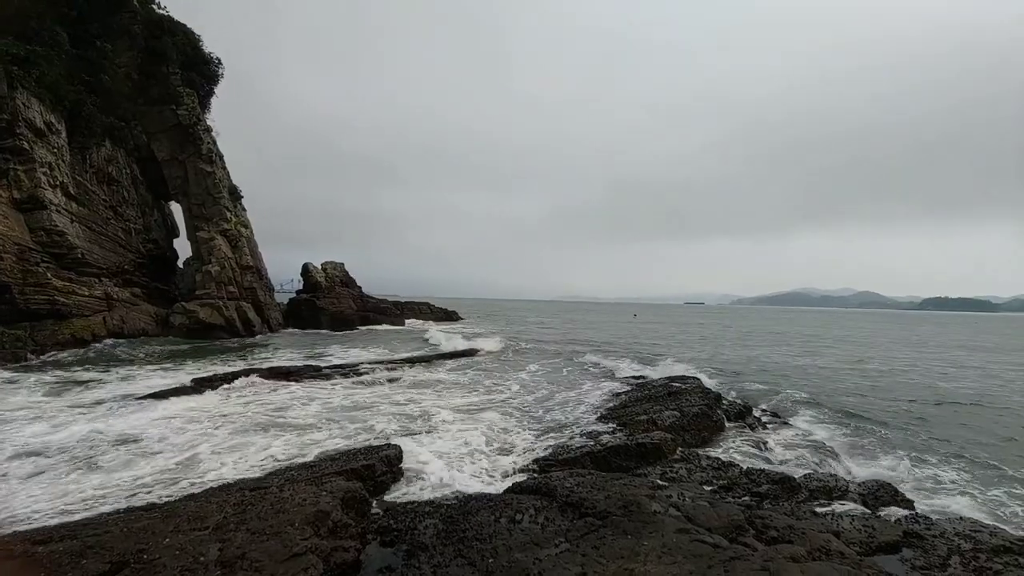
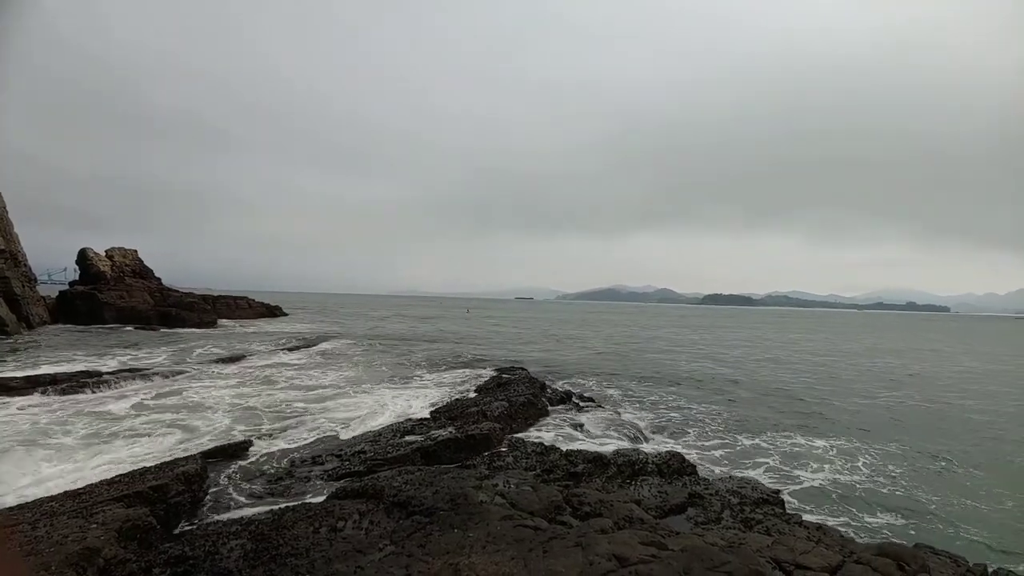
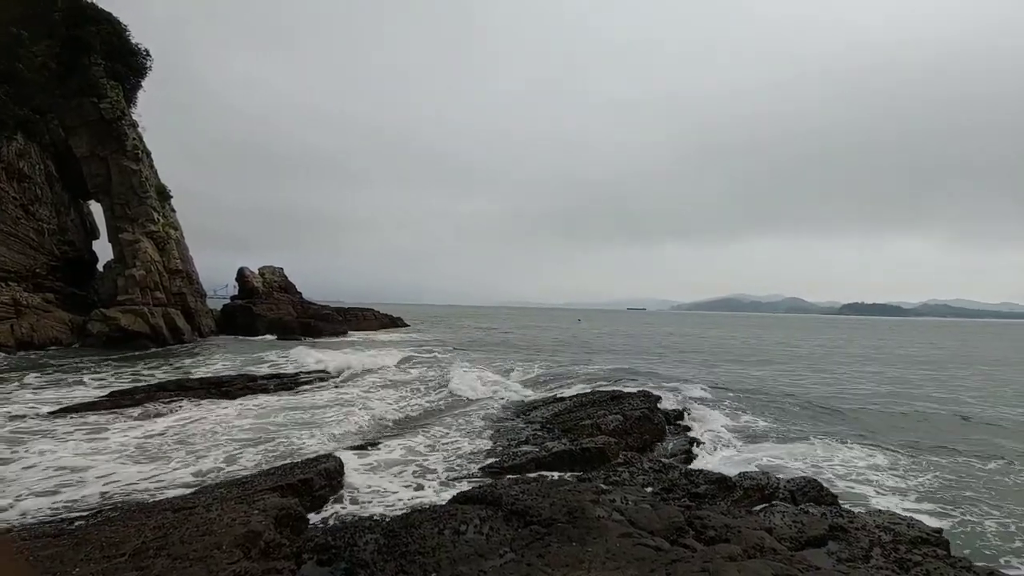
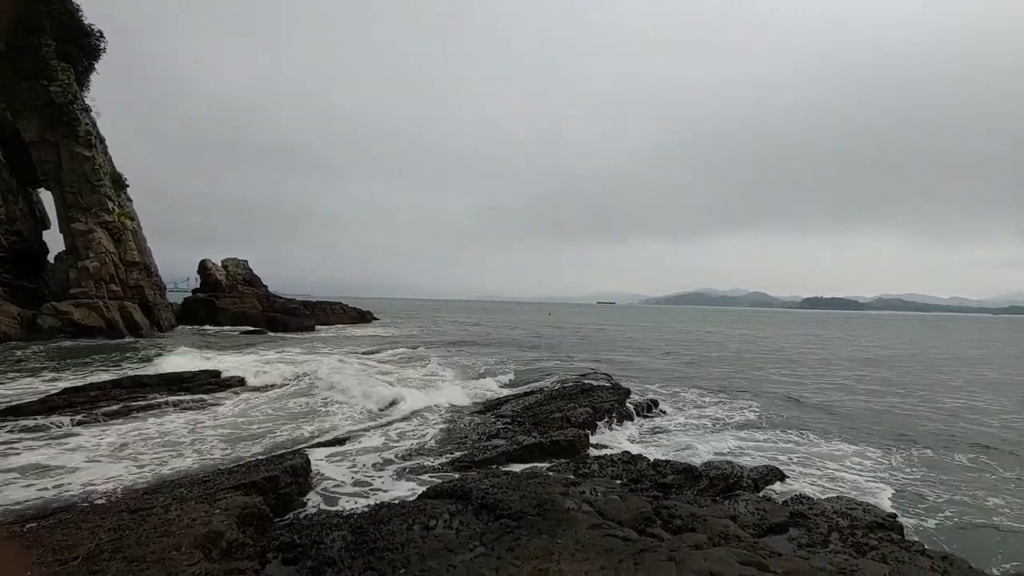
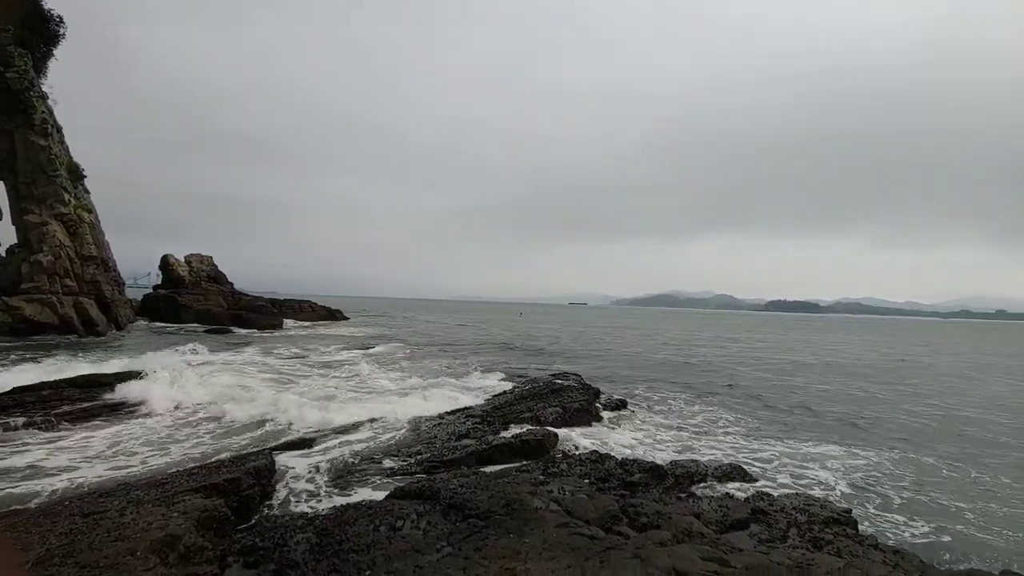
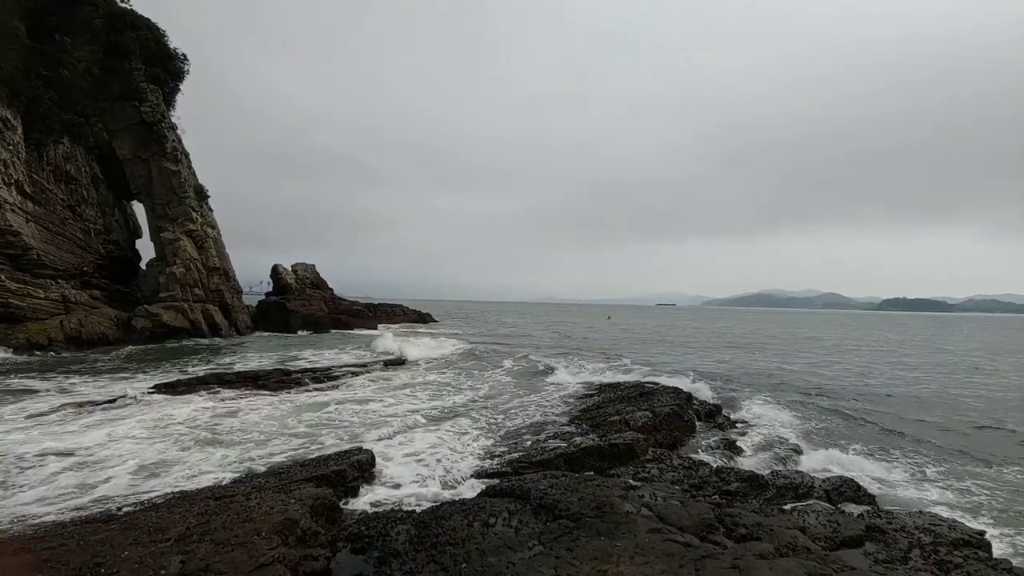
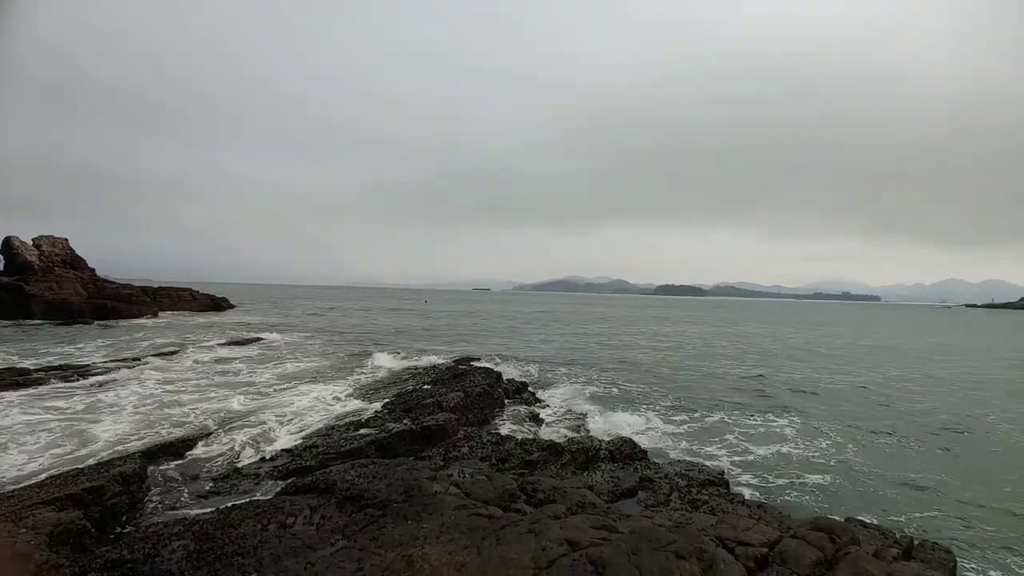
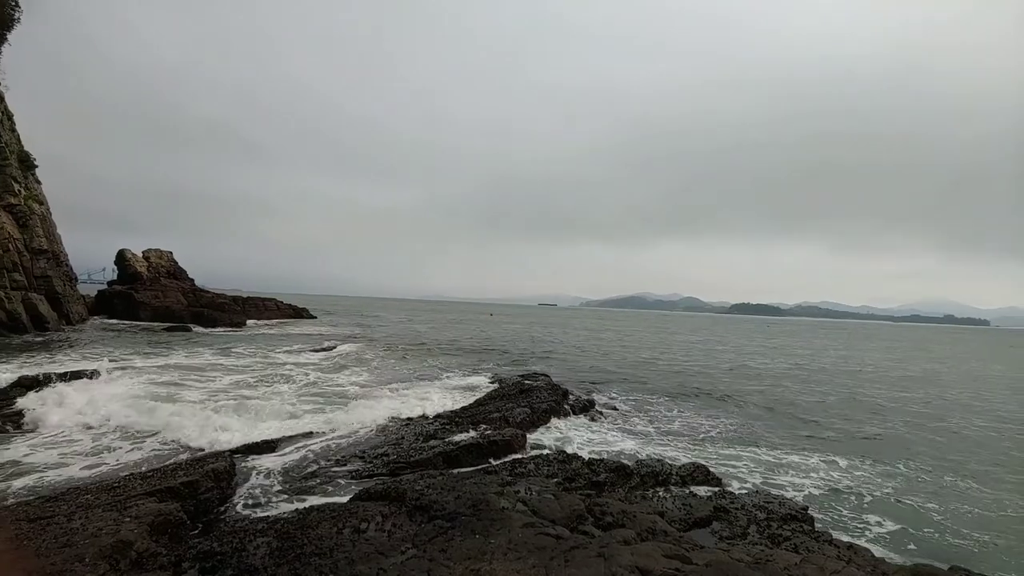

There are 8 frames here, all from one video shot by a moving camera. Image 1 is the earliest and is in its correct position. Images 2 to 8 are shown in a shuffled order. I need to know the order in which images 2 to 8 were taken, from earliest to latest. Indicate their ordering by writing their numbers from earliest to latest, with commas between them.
6, 3, 4, 5, 8, 2, 7
